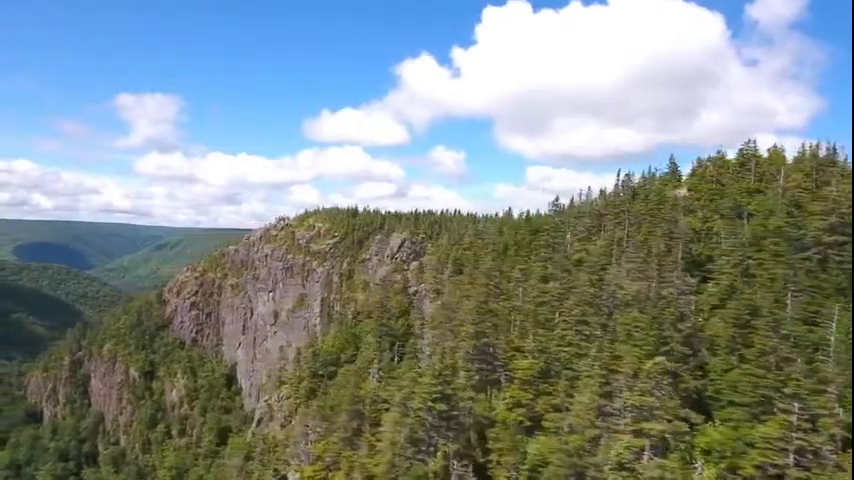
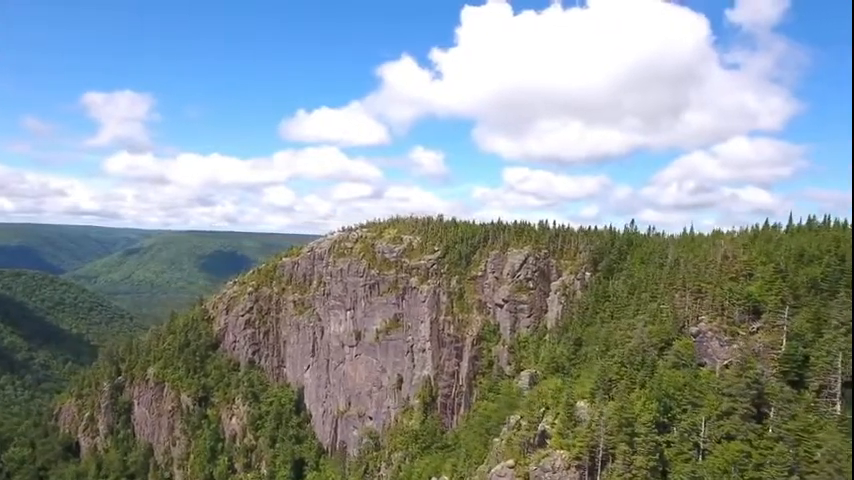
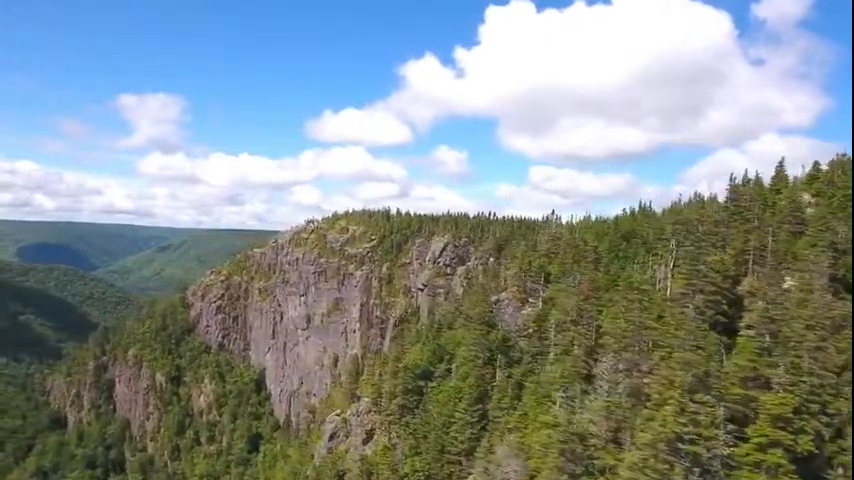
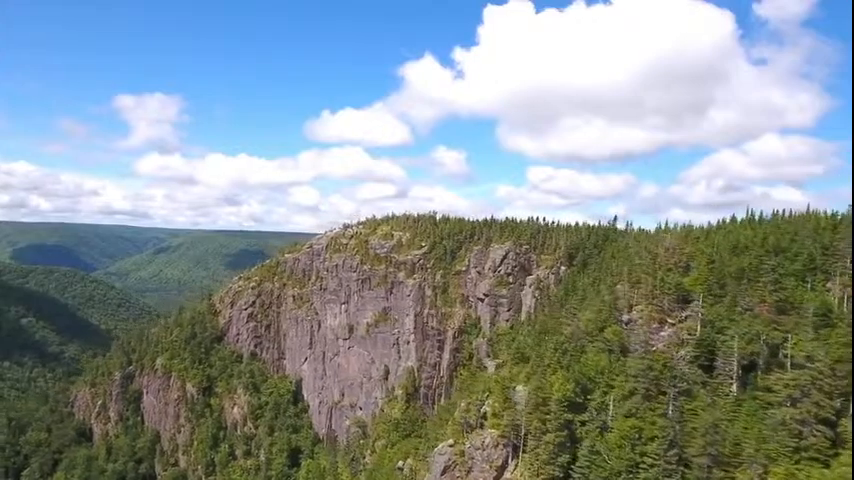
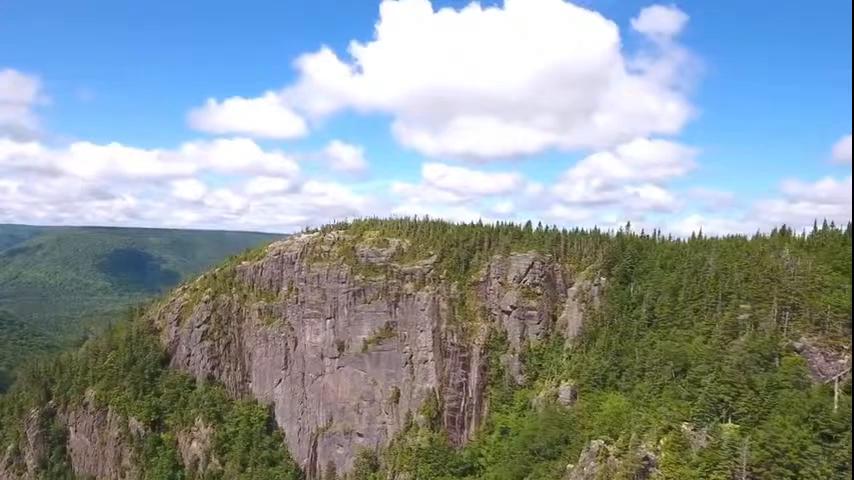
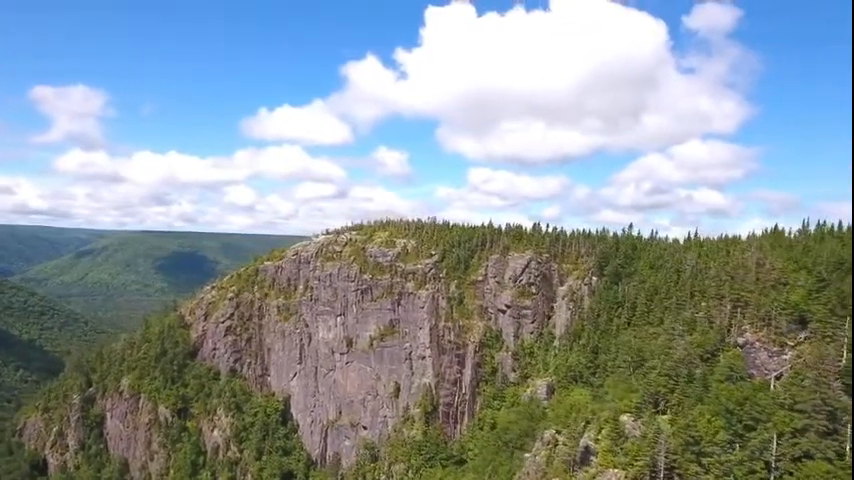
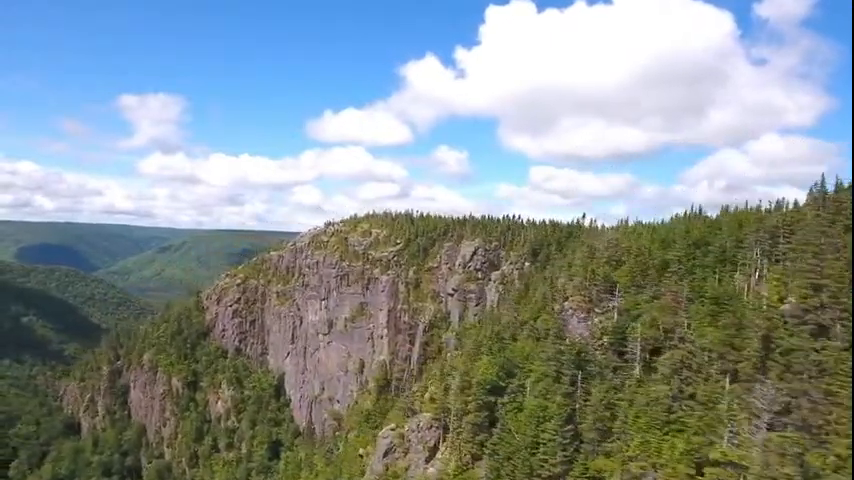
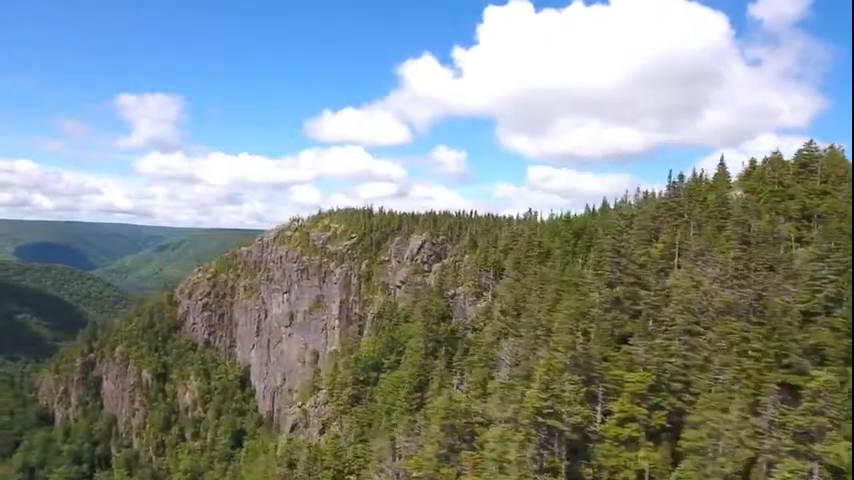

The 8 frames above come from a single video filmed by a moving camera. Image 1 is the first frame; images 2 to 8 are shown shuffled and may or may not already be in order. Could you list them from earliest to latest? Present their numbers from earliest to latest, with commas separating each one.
8, 3, 7, 4, 2, 6, 5
